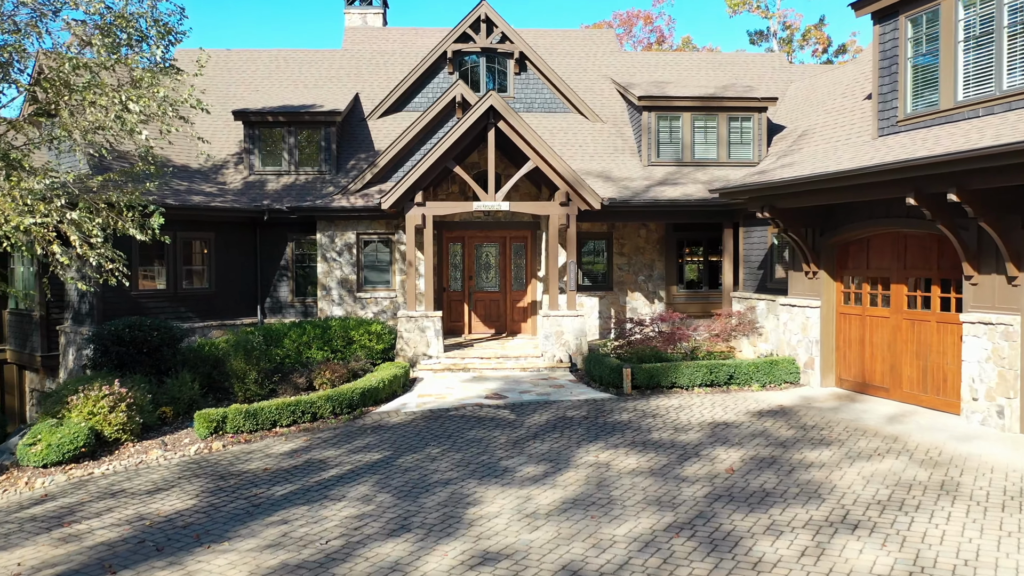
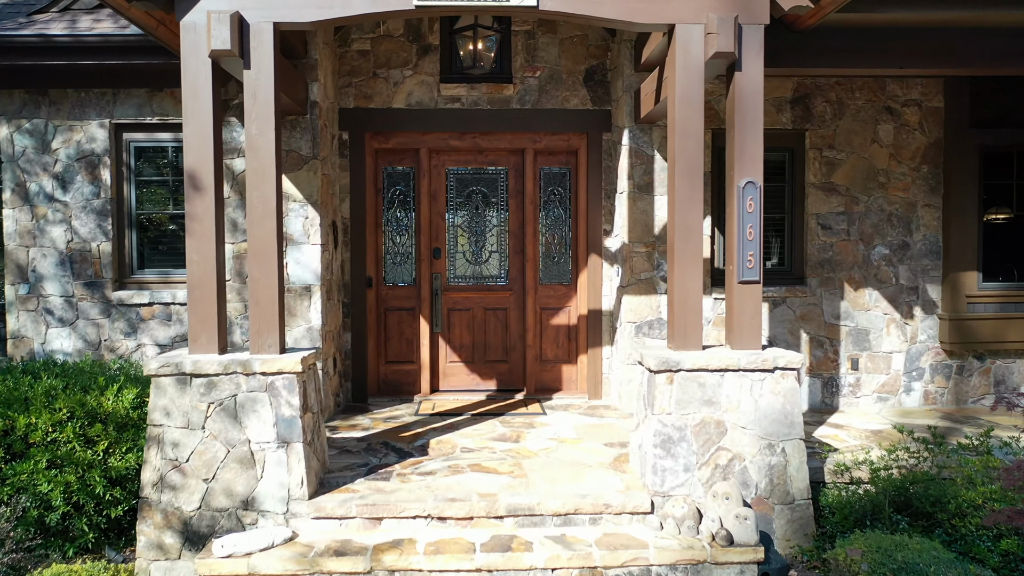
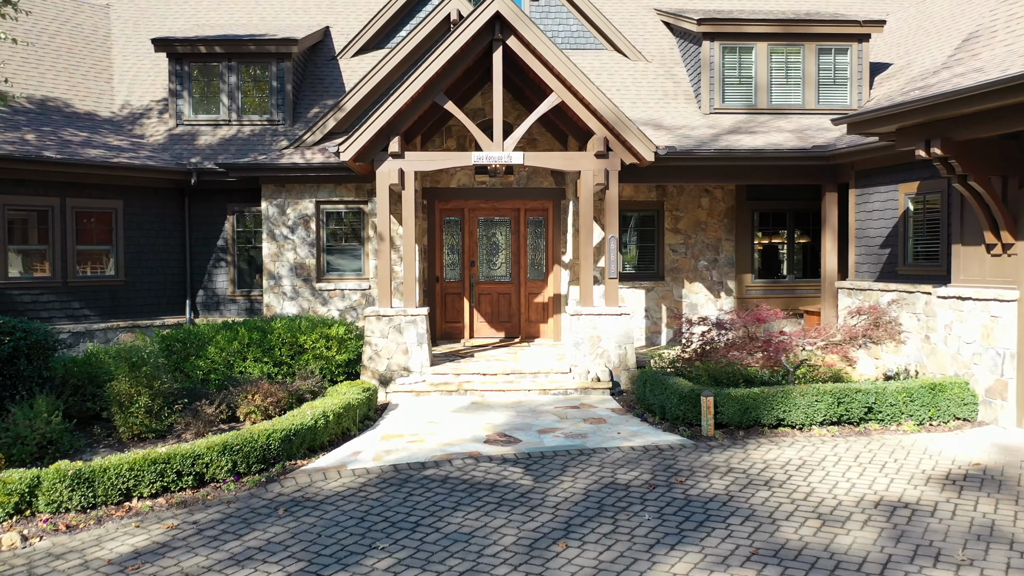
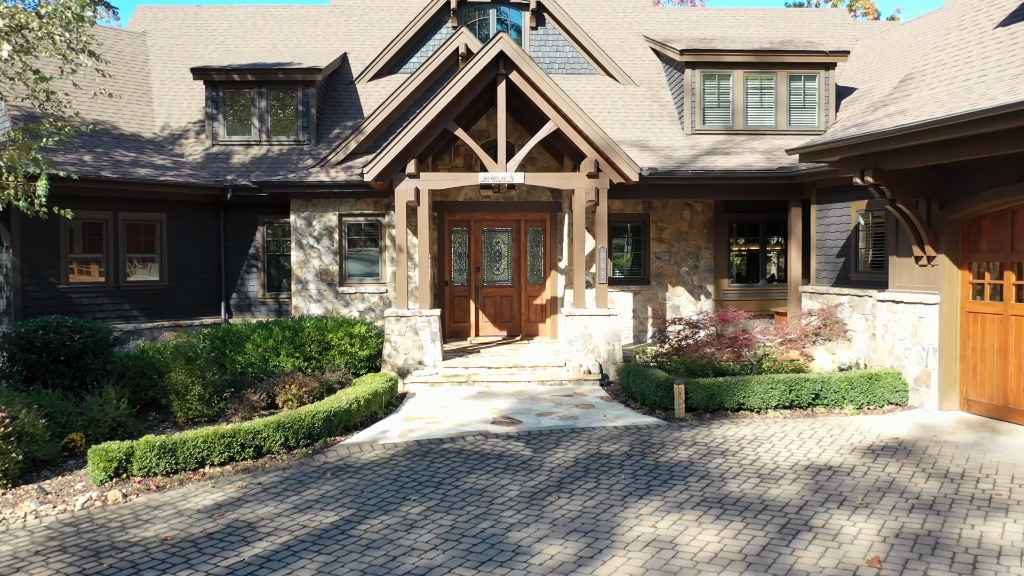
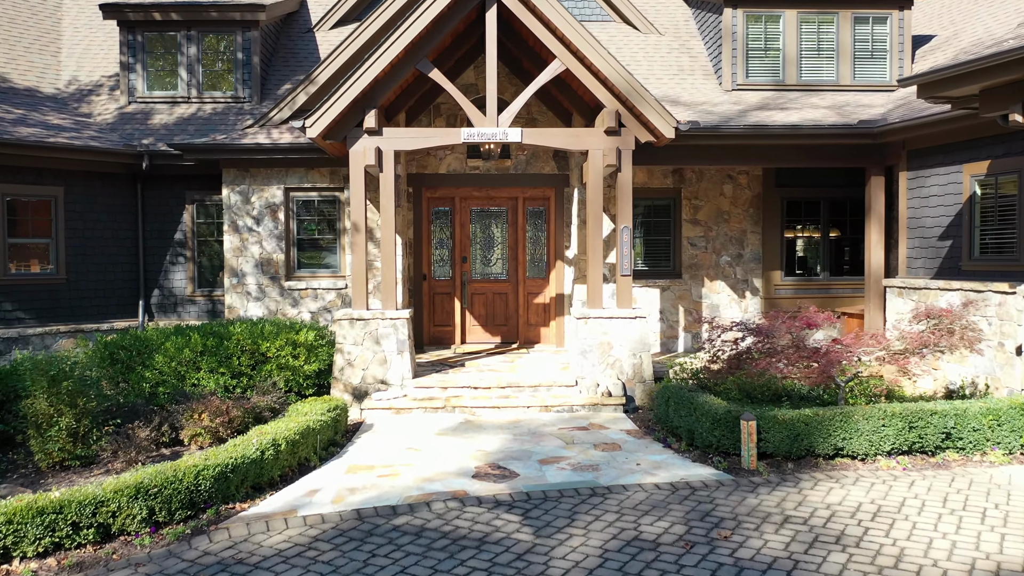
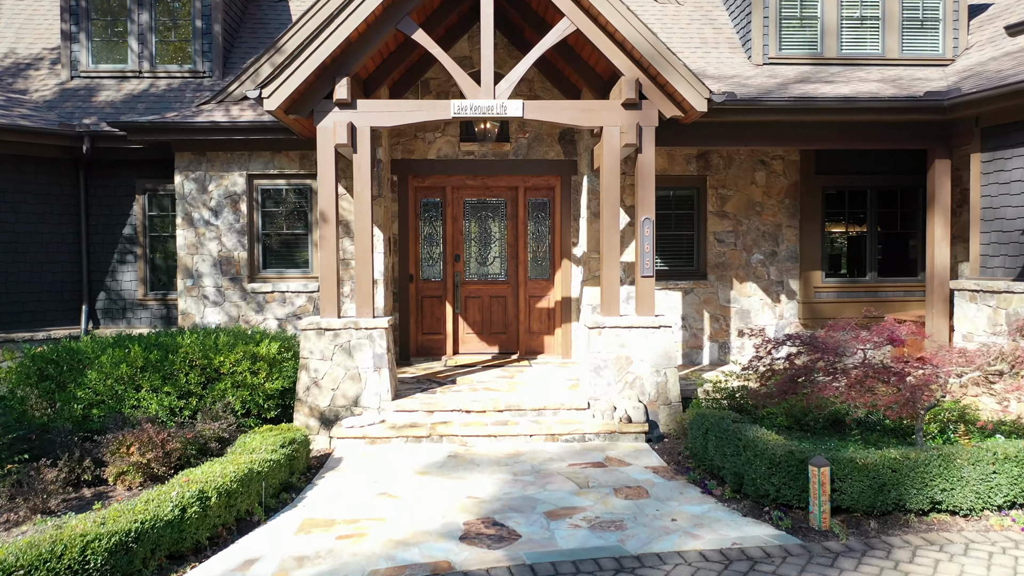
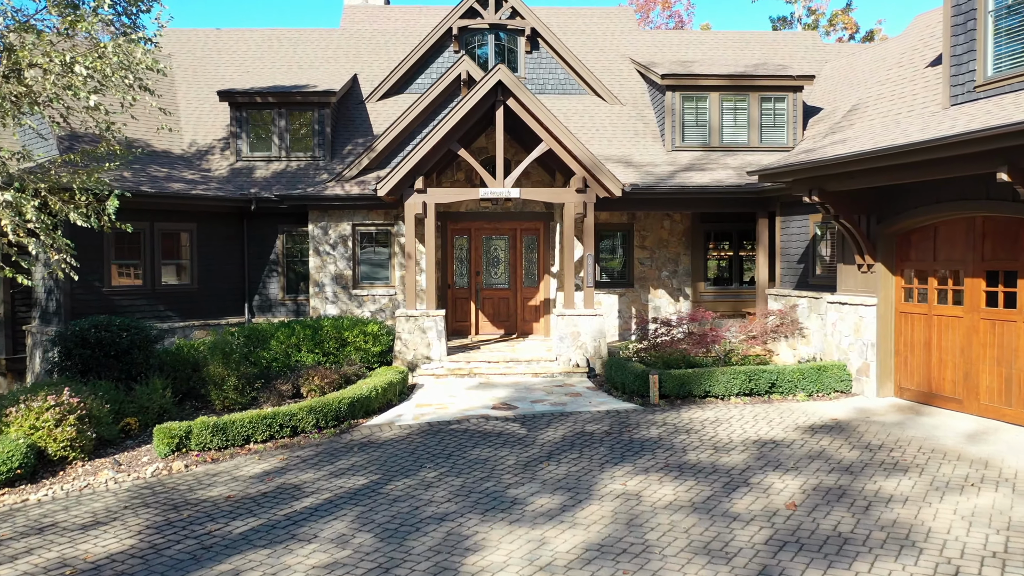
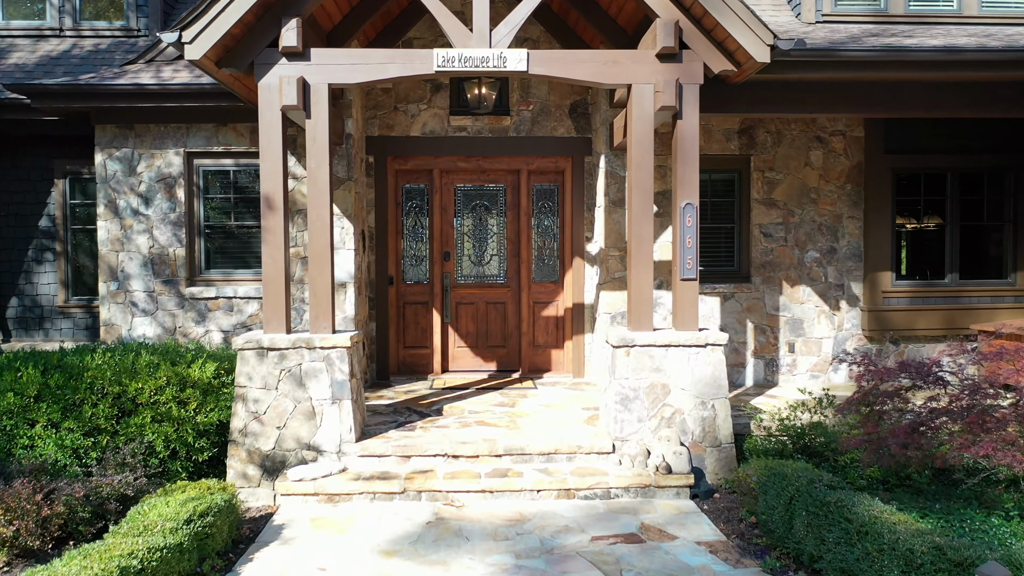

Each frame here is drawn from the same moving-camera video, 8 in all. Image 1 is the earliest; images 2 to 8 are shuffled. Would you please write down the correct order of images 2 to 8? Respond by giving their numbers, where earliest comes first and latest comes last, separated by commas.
7, 4, 3, 5, 6, 8, 2
